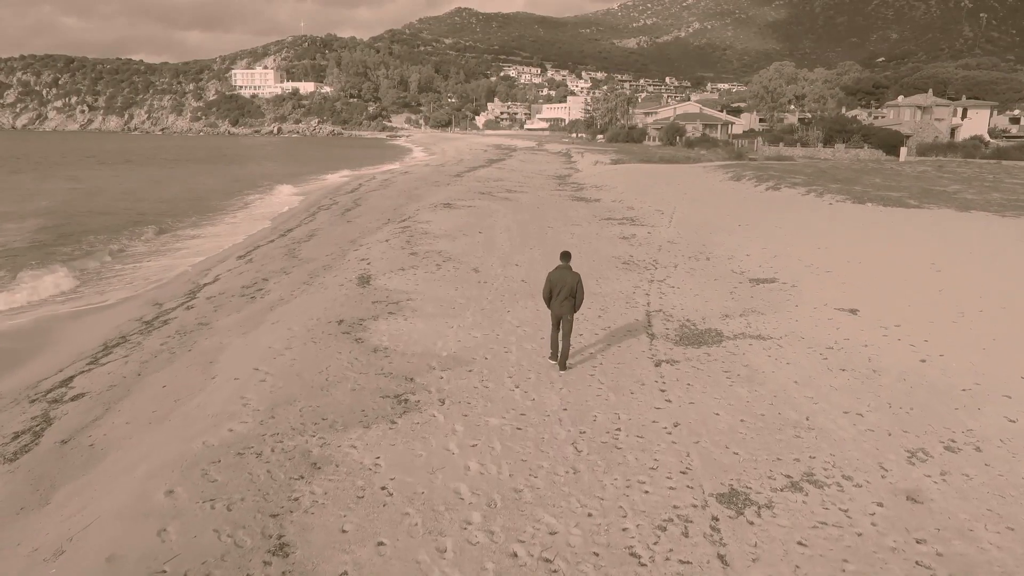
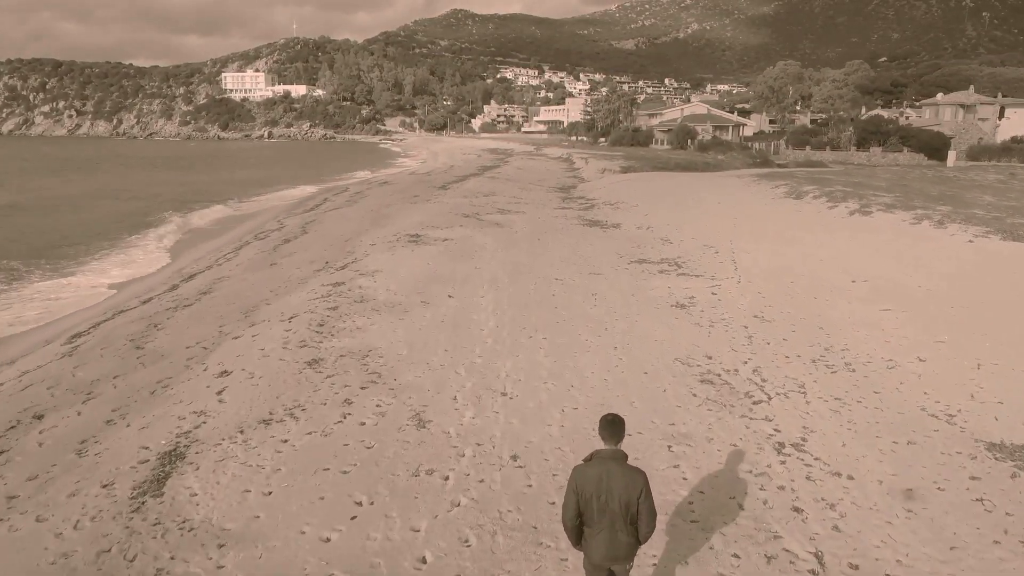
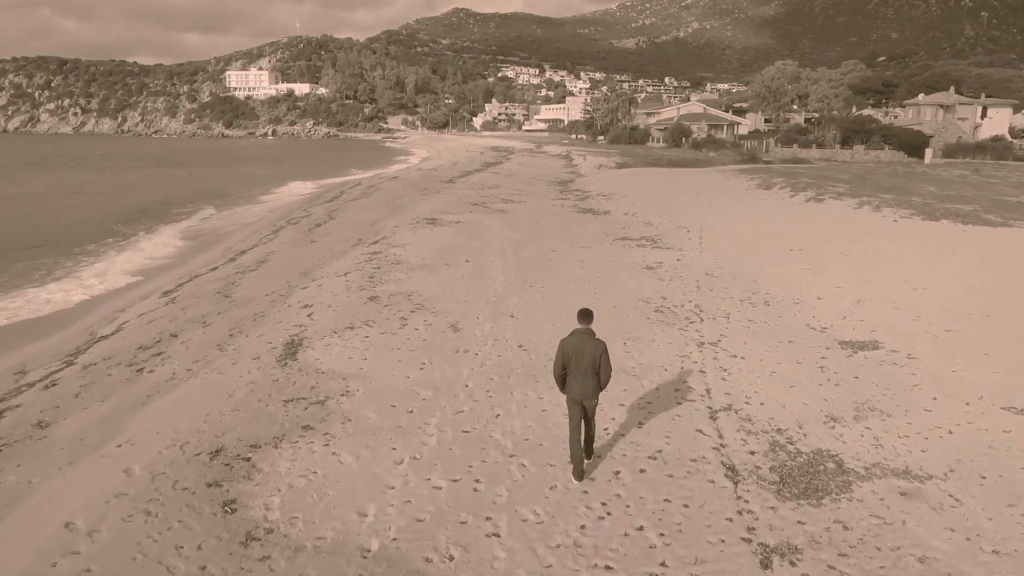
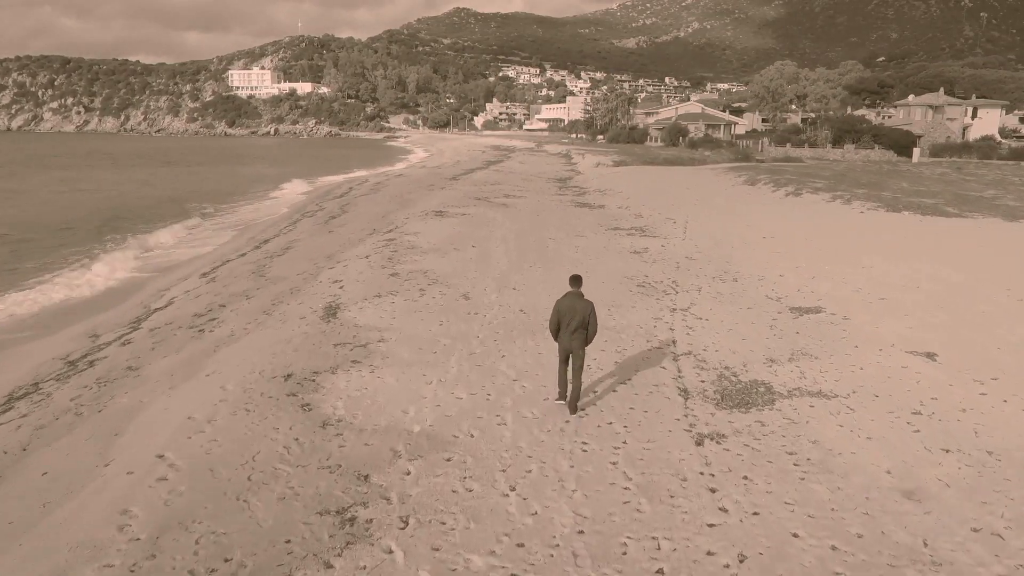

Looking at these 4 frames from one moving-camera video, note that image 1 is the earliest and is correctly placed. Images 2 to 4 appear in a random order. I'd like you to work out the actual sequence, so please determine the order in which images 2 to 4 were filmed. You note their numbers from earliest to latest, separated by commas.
4, 3, 2
